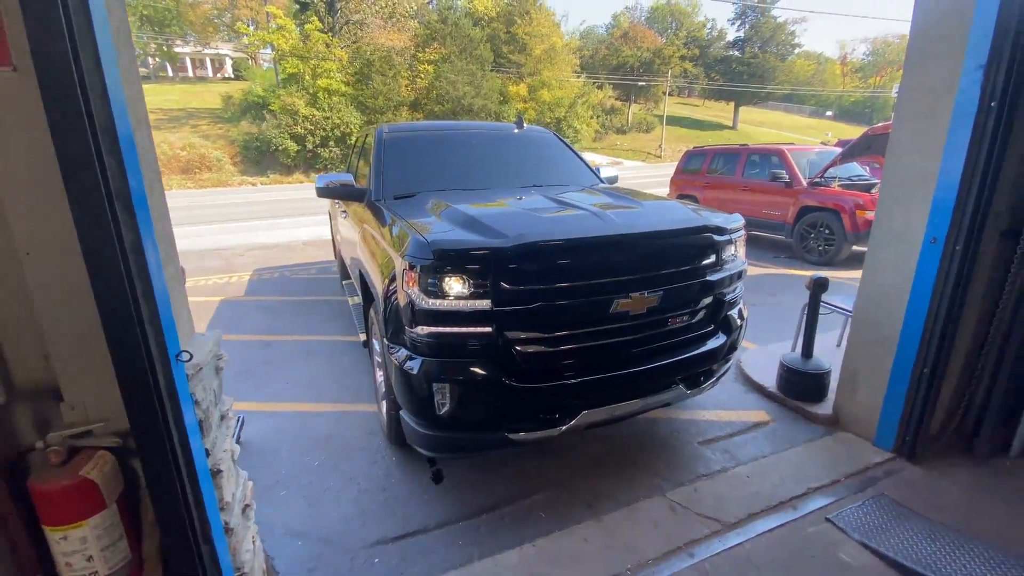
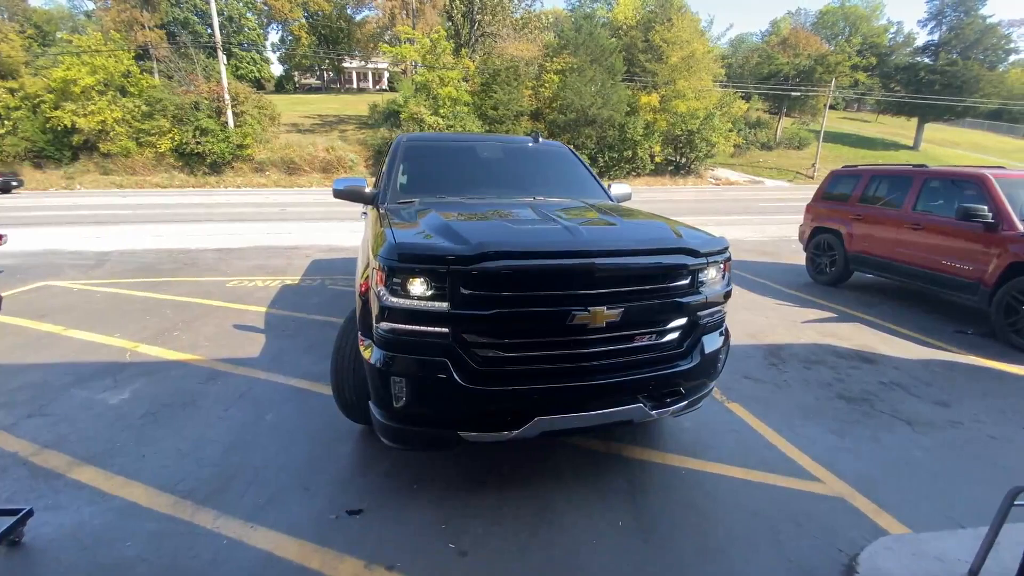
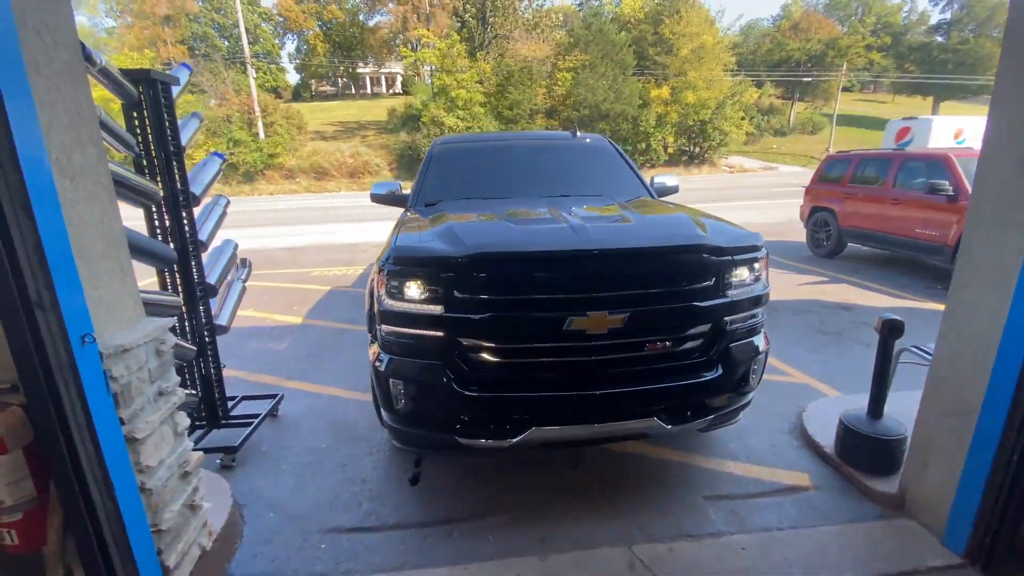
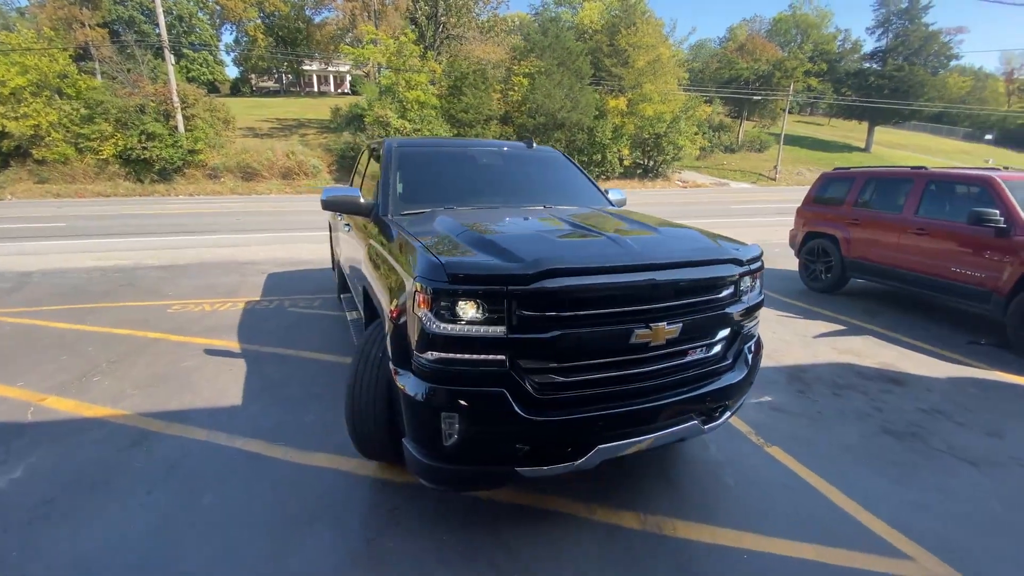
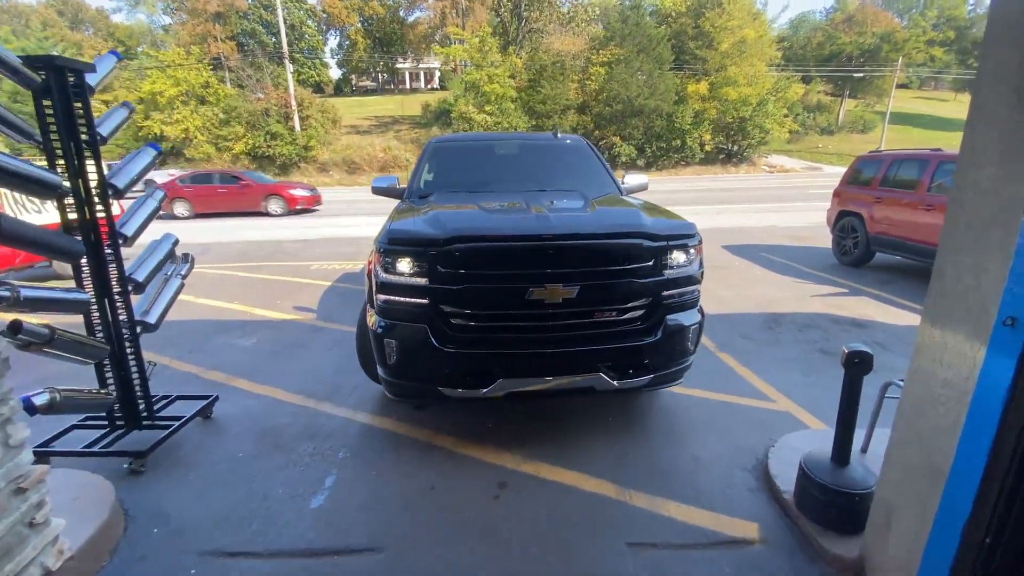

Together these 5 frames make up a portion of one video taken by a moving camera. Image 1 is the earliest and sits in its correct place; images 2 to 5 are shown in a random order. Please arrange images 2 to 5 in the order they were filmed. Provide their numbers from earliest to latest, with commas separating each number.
3, 5, 2, 4
